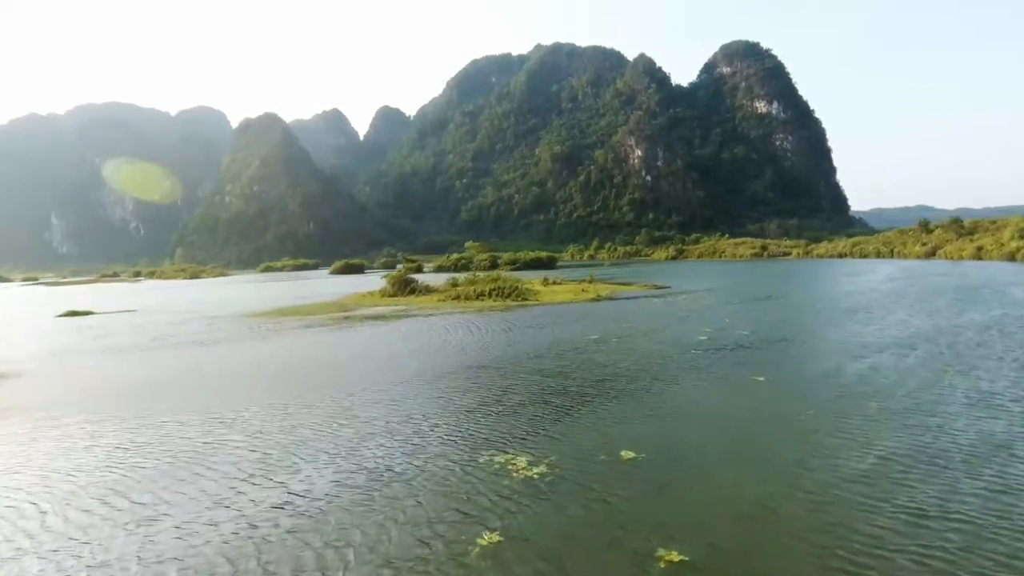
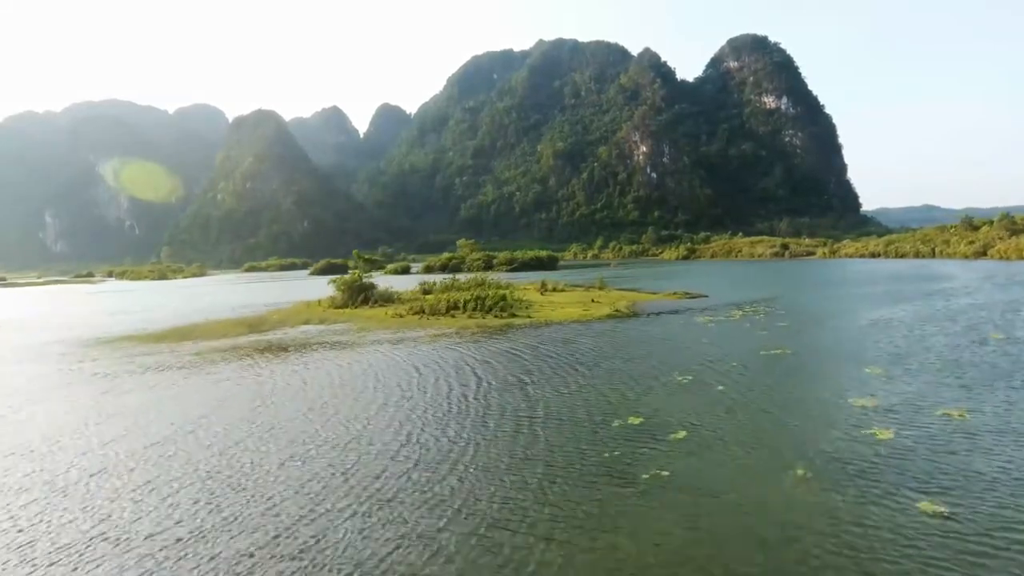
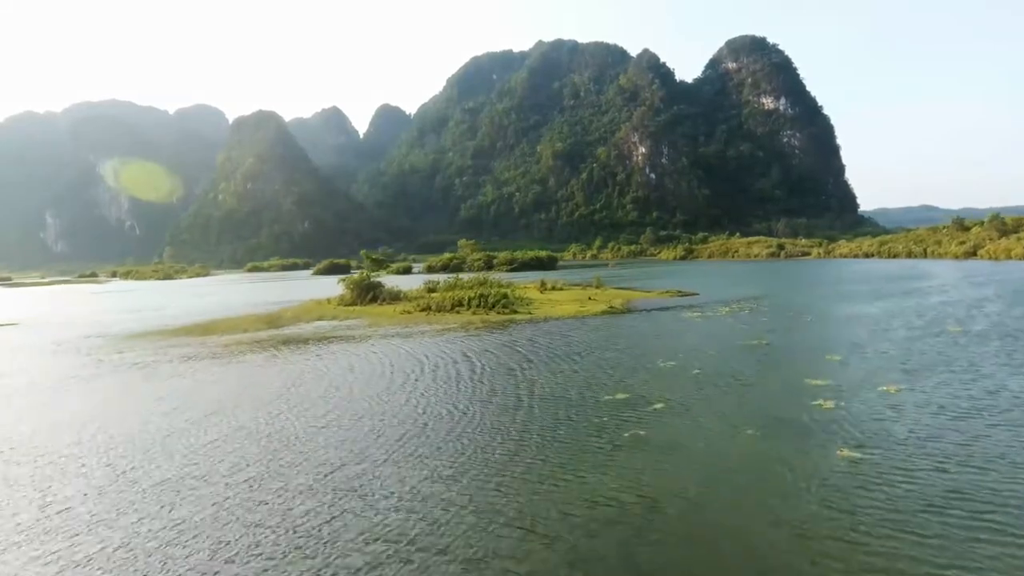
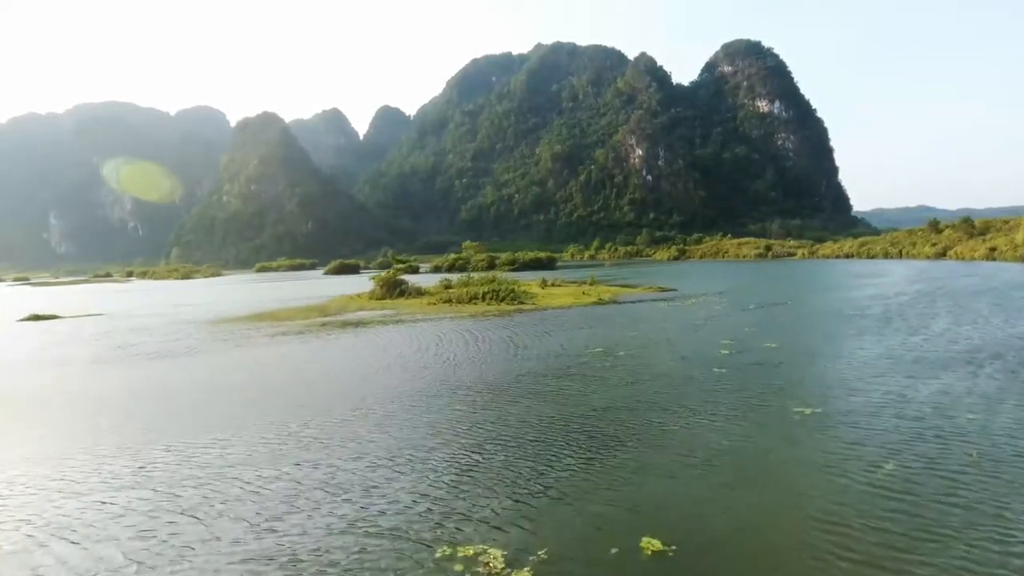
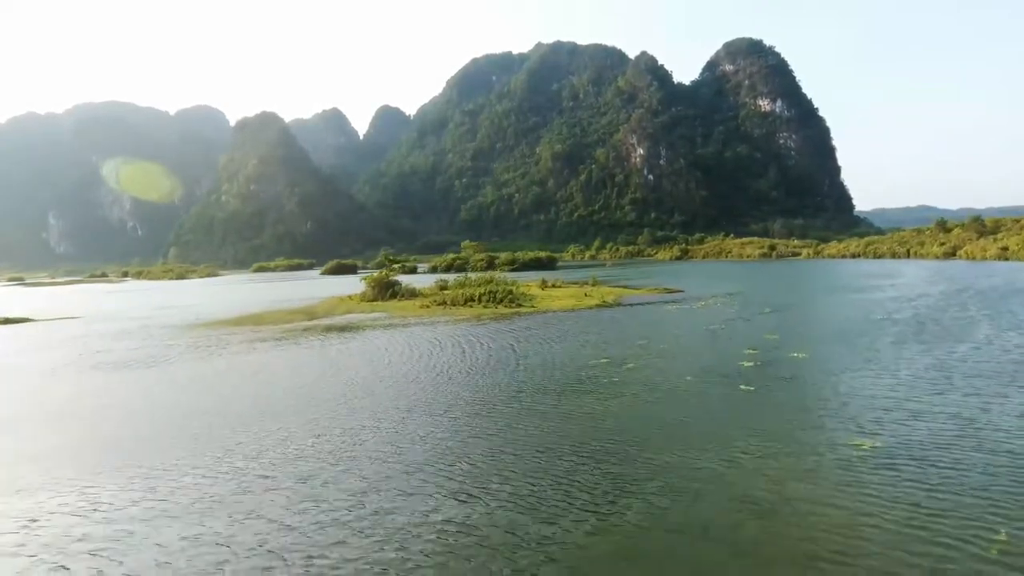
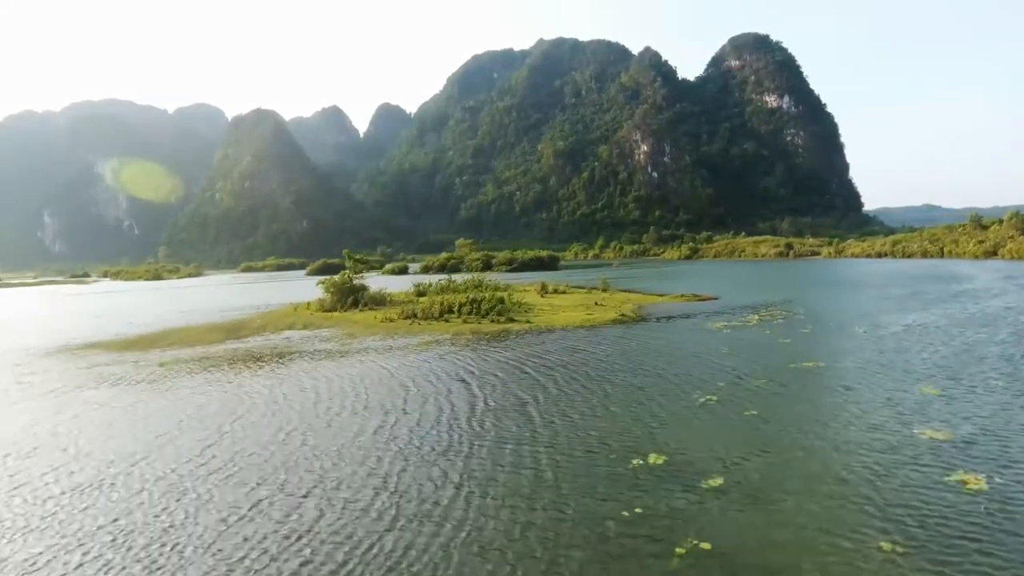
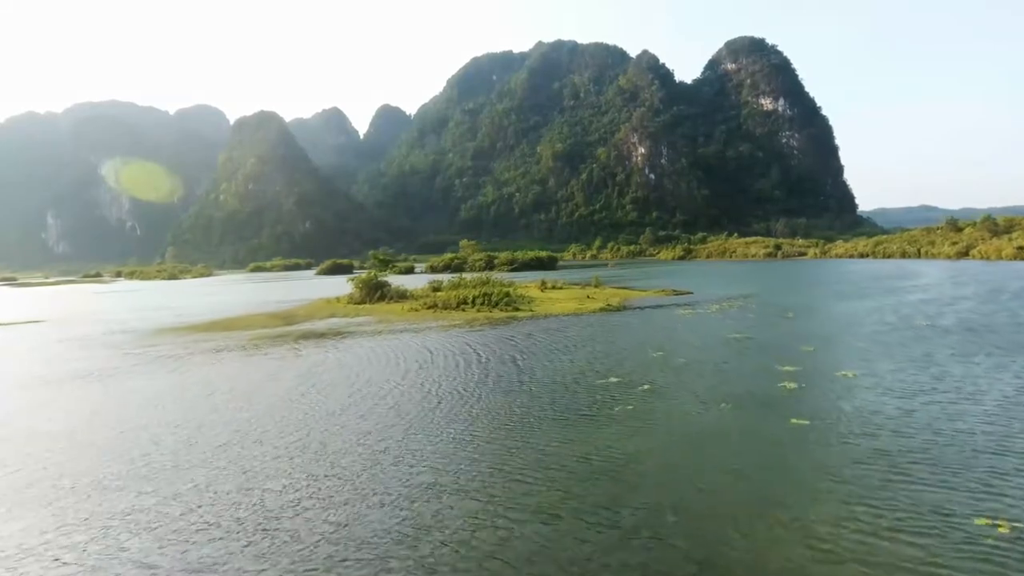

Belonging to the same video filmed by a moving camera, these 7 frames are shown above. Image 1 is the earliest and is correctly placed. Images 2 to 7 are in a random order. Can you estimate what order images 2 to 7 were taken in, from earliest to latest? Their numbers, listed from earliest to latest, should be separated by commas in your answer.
4, 5, 7, 3, 2, 6
